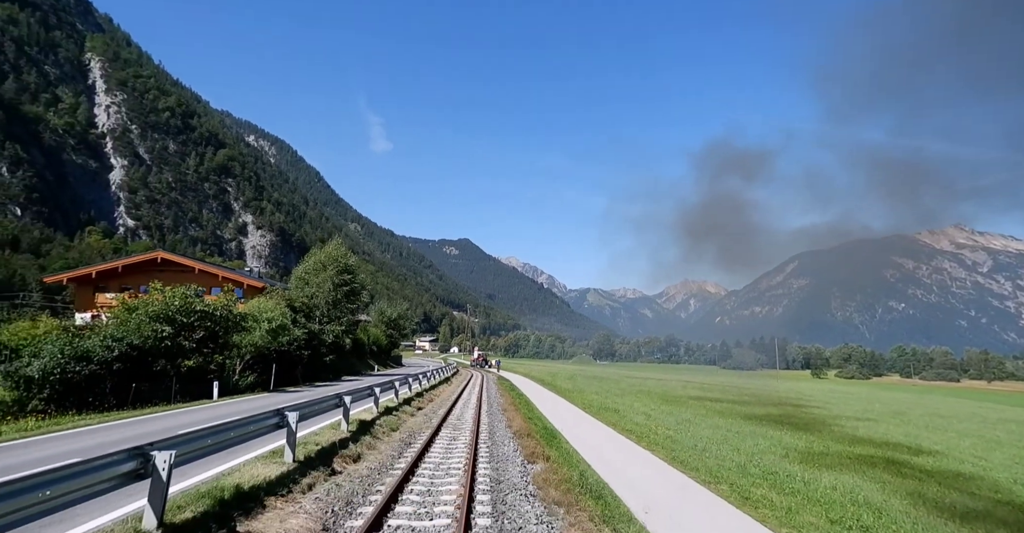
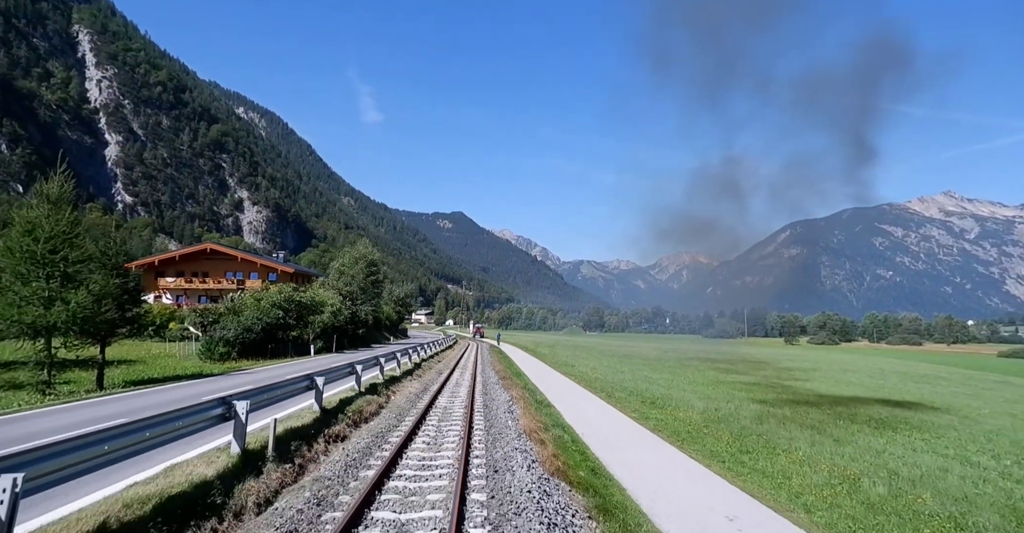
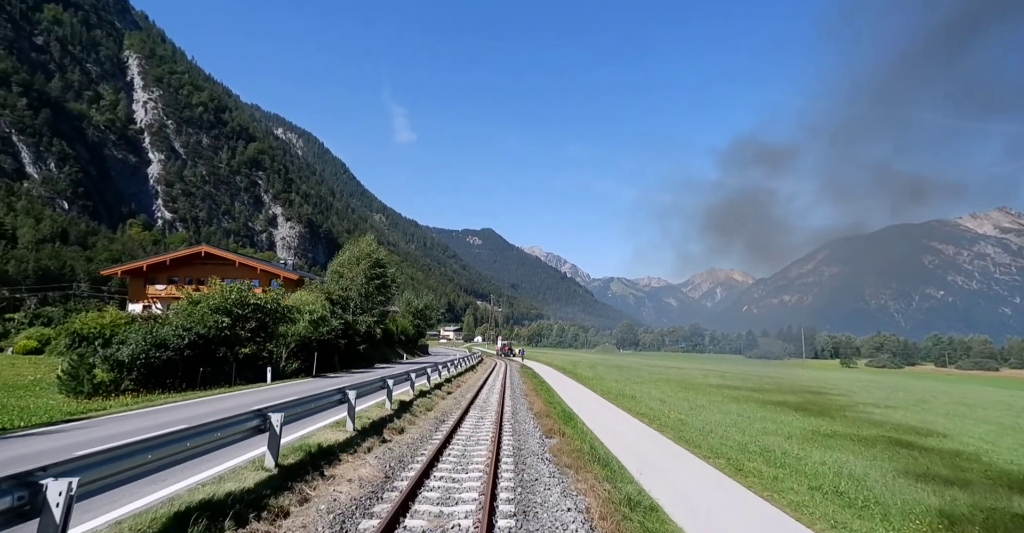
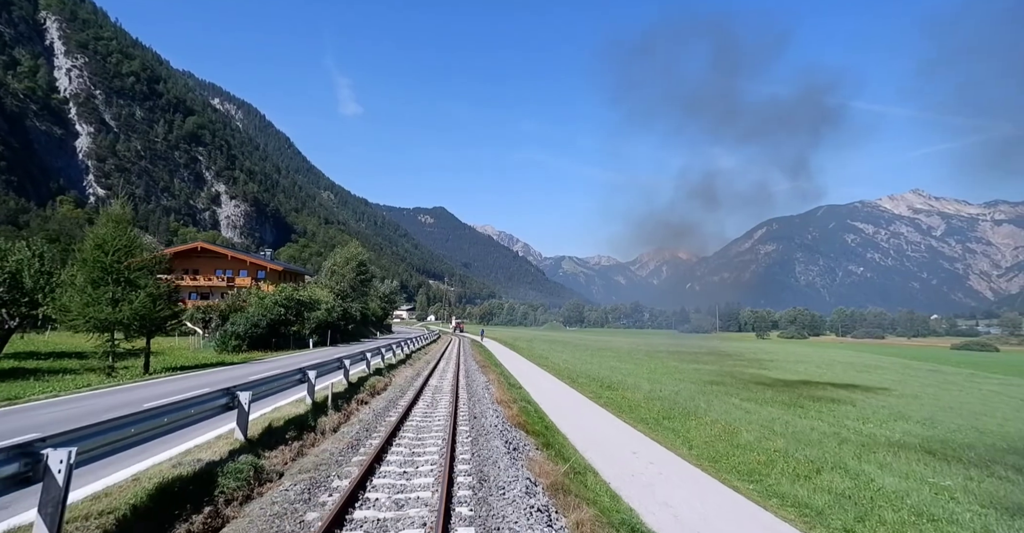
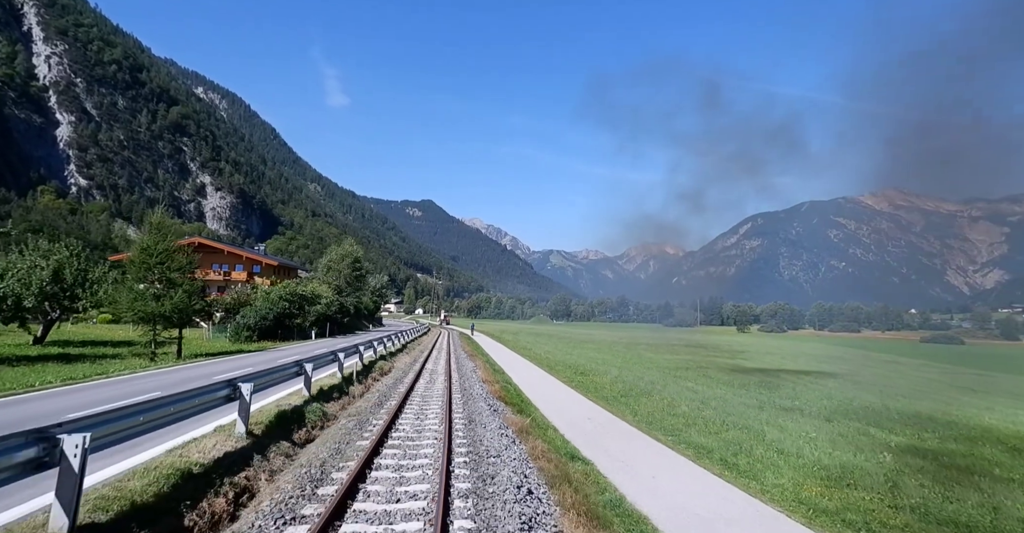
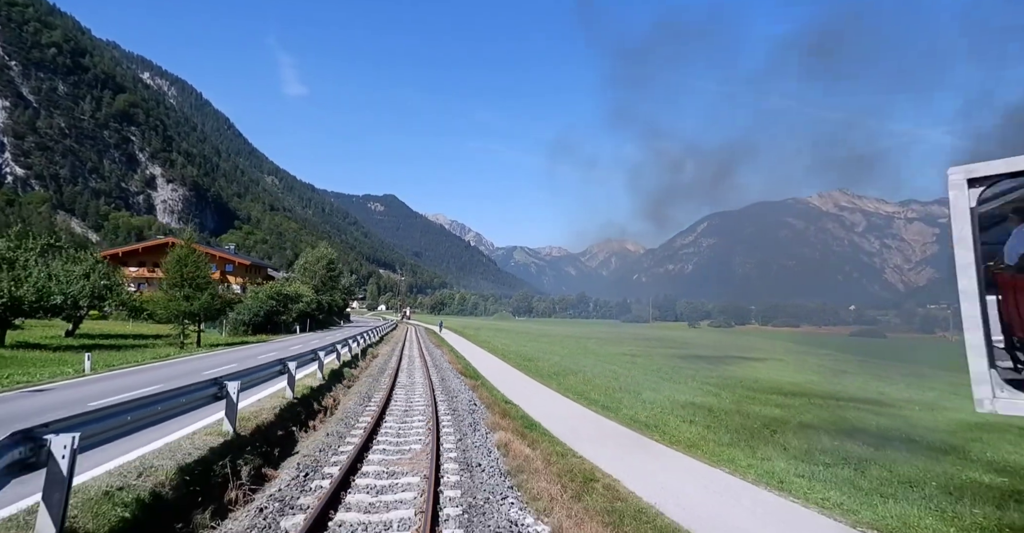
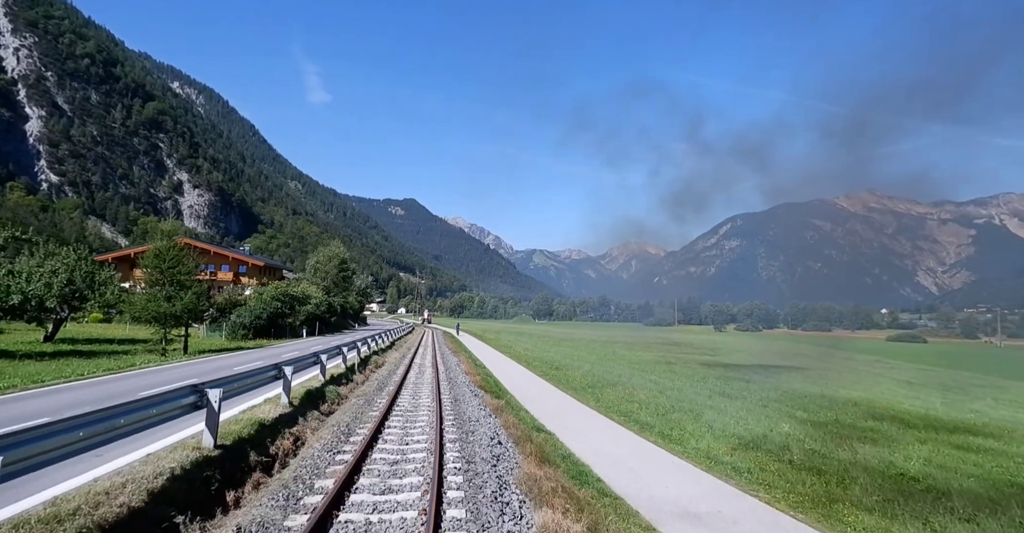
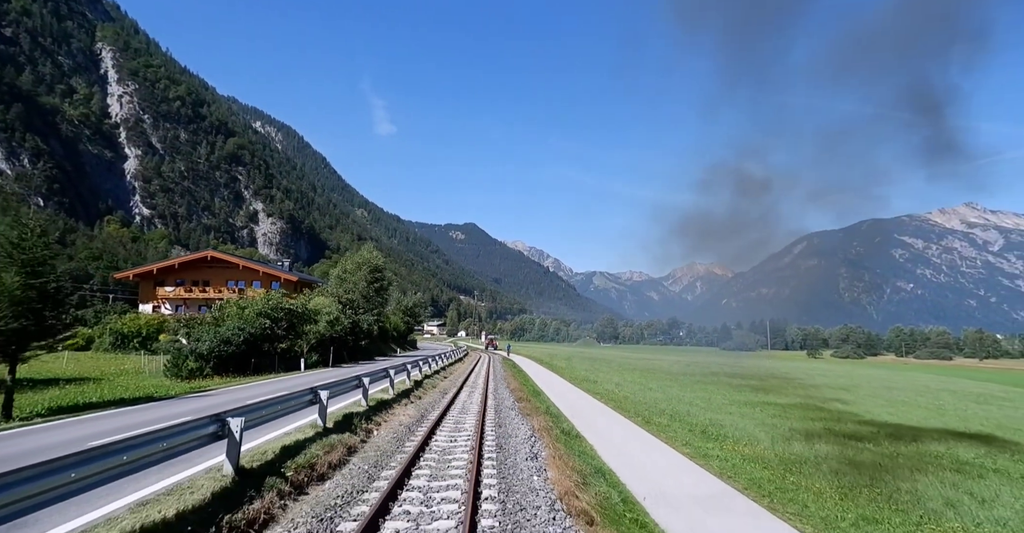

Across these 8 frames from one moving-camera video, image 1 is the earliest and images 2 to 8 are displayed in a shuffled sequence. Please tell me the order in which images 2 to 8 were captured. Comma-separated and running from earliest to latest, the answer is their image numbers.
3, 8, 2, 4, 5, 7, 6
